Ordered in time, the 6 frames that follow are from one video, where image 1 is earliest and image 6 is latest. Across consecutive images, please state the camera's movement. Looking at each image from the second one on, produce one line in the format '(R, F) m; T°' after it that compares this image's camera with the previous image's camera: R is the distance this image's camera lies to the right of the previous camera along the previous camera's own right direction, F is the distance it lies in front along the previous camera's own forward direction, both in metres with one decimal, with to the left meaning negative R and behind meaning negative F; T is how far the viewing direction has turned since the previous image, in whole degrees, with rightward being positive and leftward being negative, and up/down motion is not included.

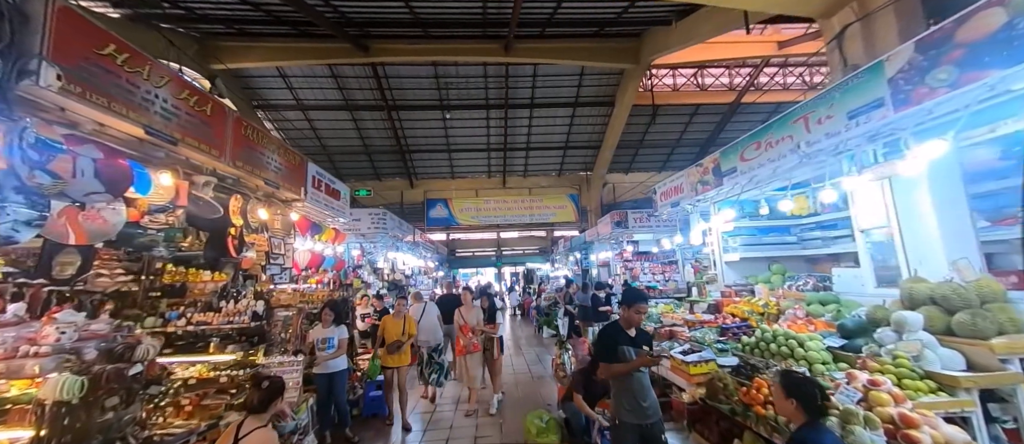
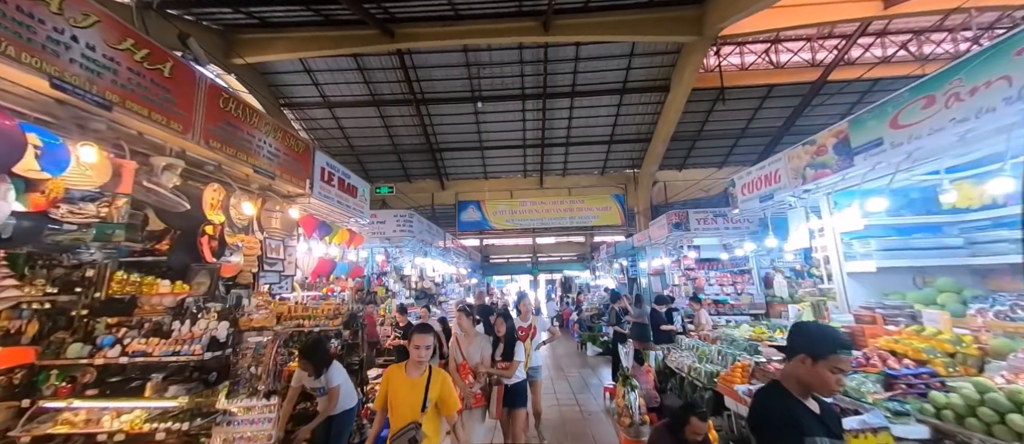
(-0.1, +0.8) m; -6°
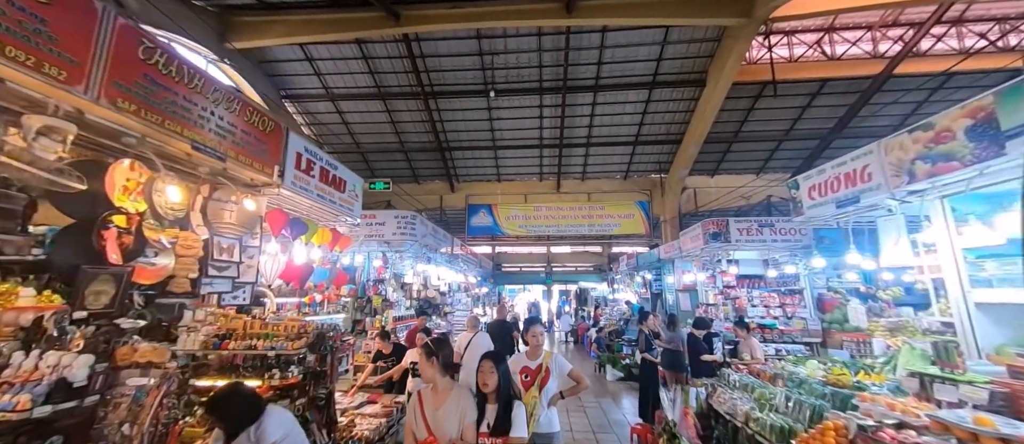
(0.0, +0.7) m; -2°
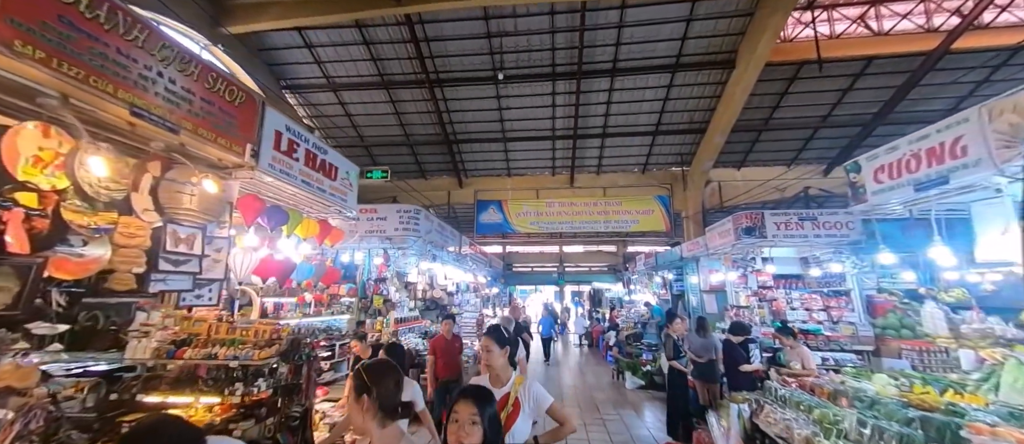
(0.0, +0.4) m; -2°
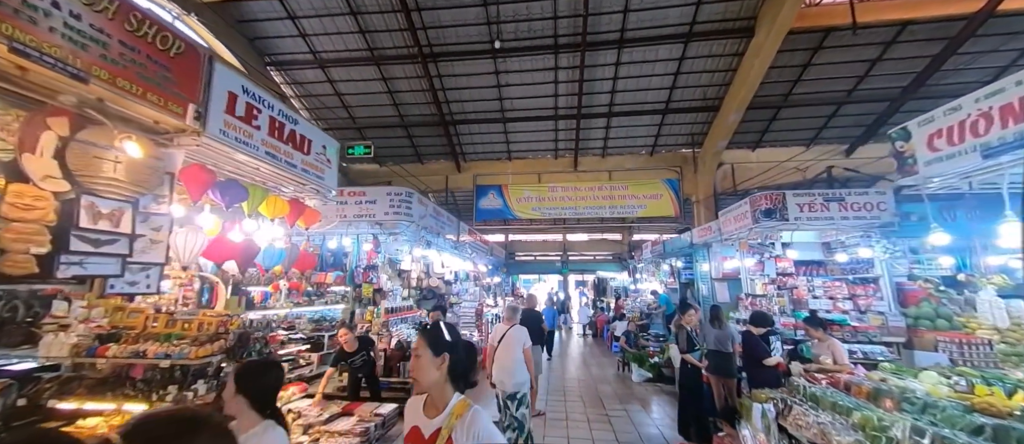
(+0.1, +0.4) m; -1°
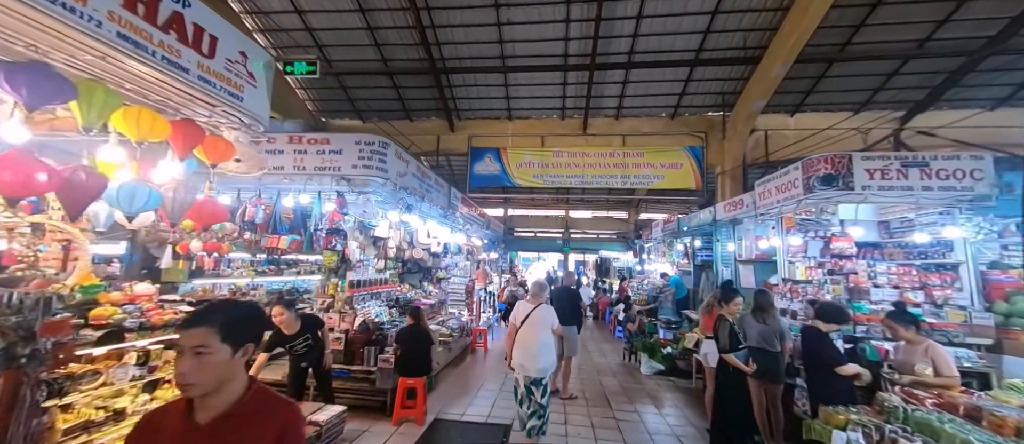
(+0.1, +0.9) m; 0°
